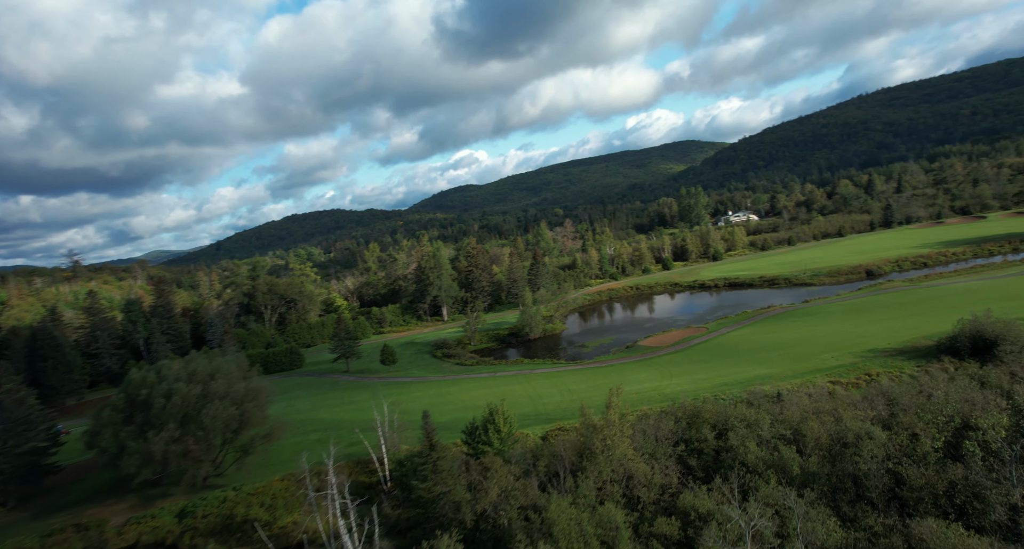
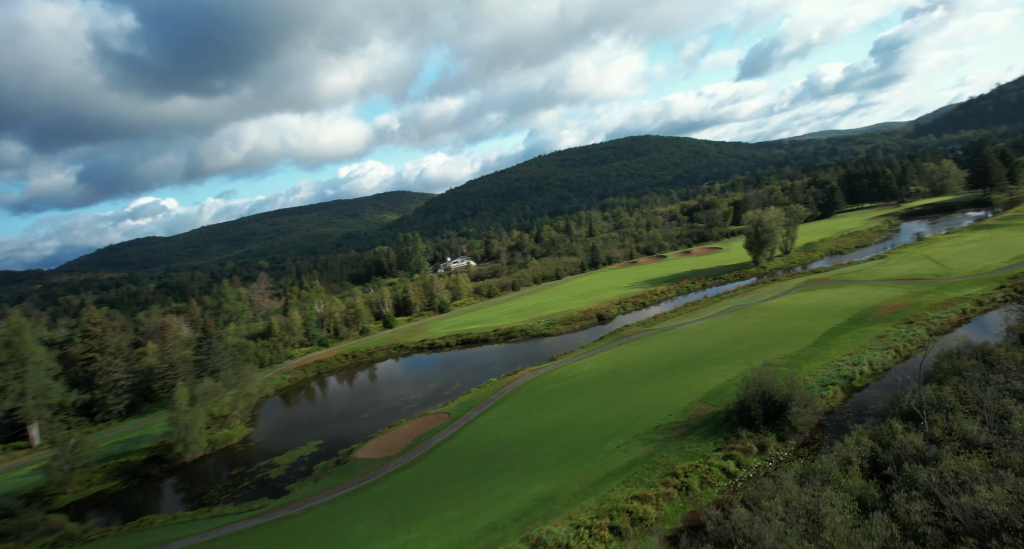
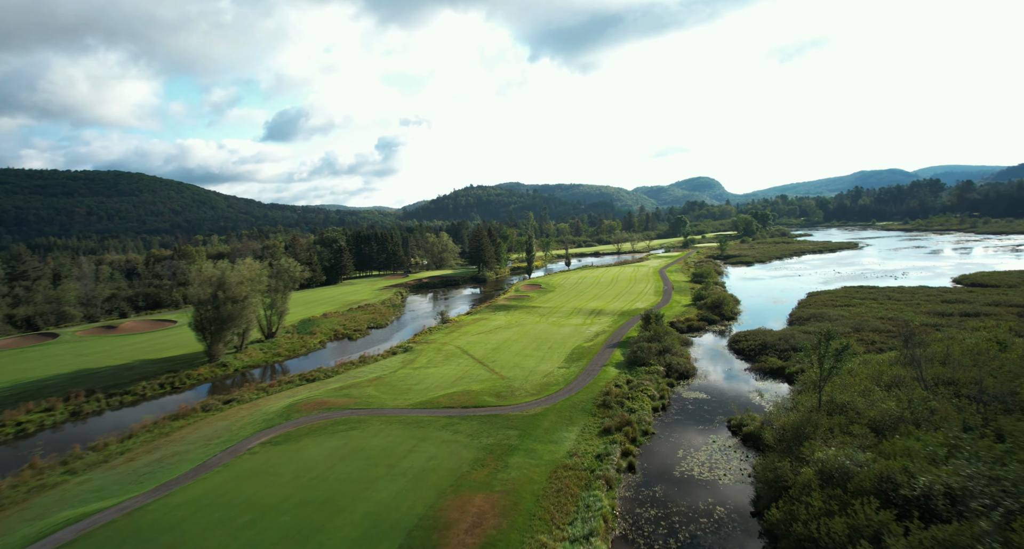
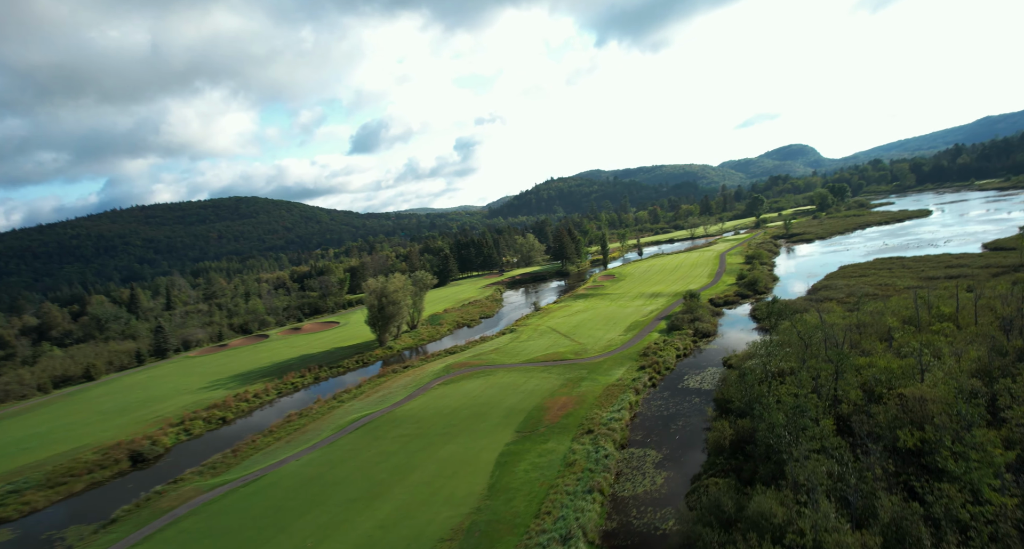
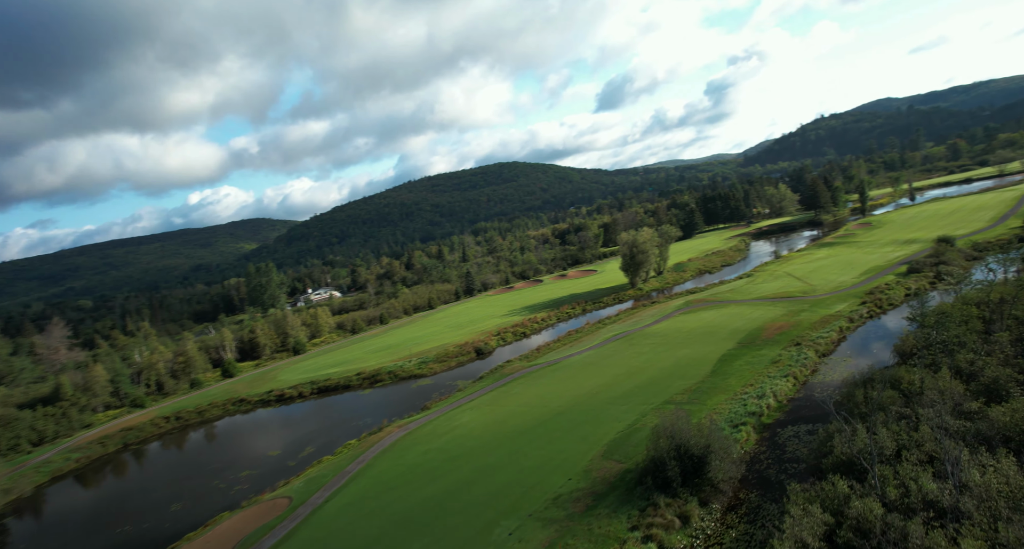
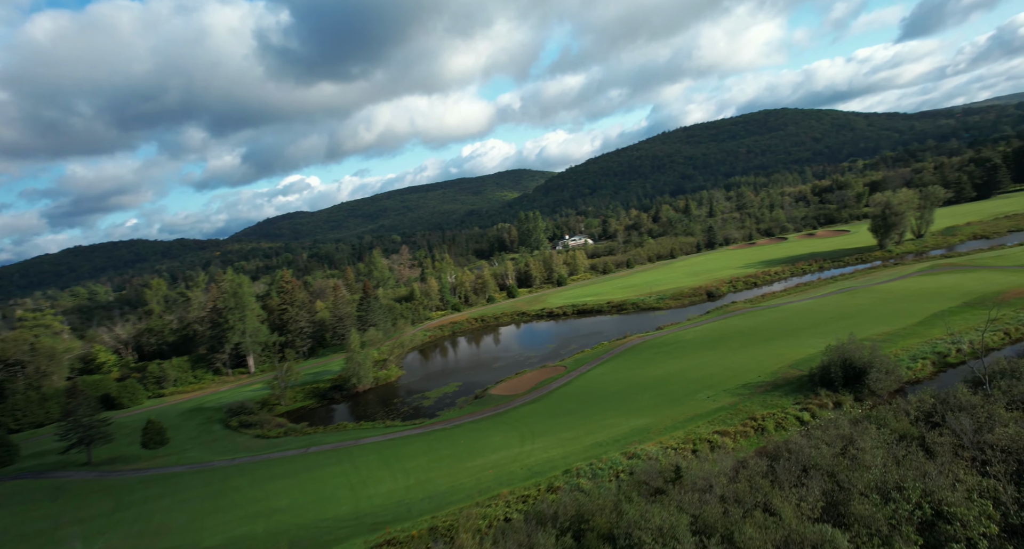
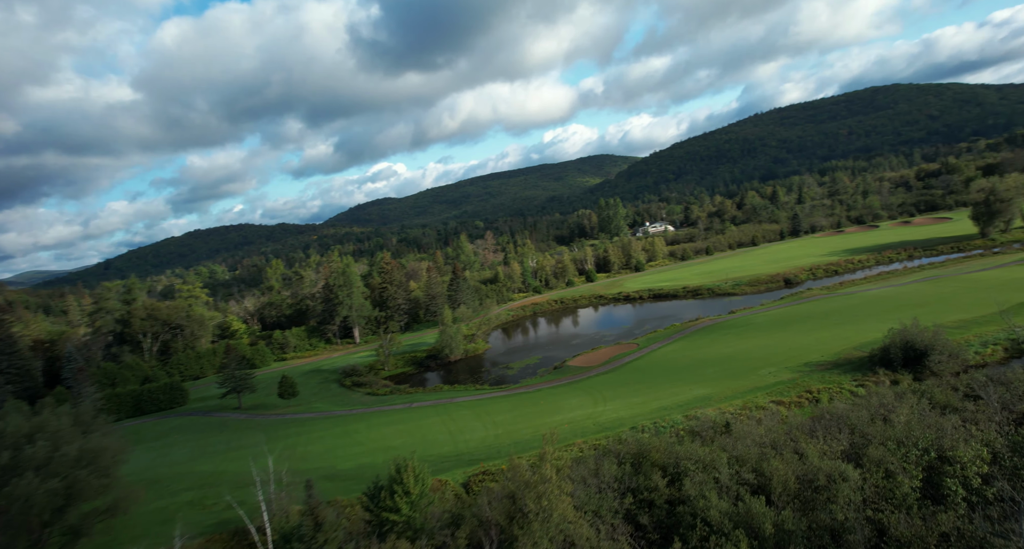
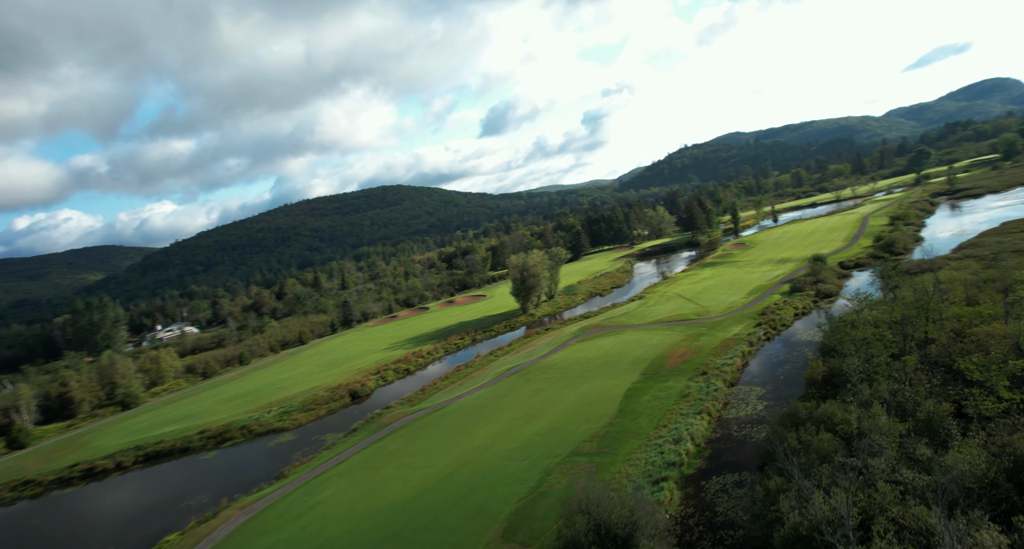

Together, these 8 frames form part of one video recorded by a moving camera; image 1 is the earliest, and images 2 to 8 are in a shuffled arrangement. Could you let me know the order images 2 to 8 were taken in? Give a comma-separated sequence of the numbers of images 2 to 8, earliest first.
7, 6, 2, 5, 8, 4, 3
